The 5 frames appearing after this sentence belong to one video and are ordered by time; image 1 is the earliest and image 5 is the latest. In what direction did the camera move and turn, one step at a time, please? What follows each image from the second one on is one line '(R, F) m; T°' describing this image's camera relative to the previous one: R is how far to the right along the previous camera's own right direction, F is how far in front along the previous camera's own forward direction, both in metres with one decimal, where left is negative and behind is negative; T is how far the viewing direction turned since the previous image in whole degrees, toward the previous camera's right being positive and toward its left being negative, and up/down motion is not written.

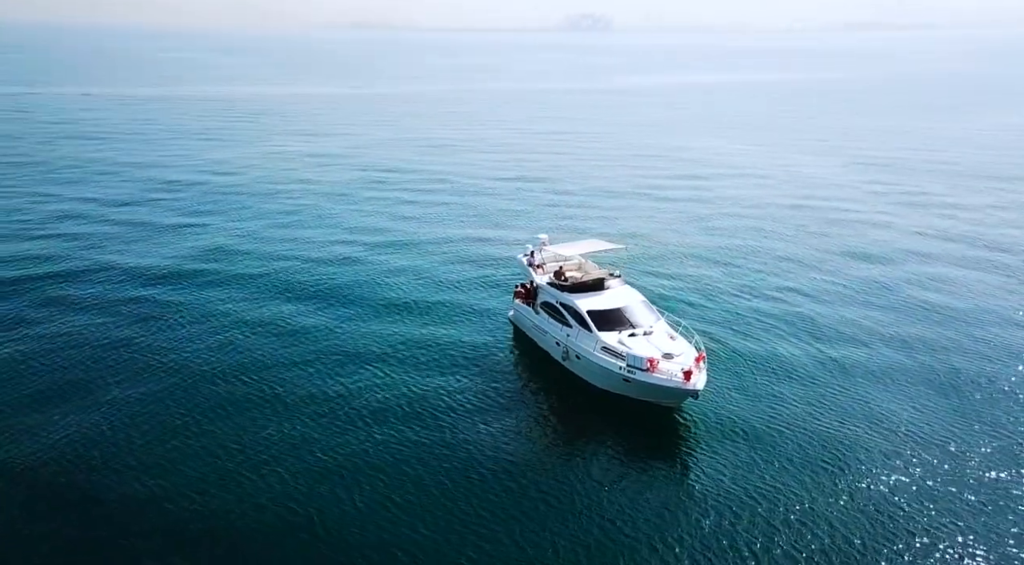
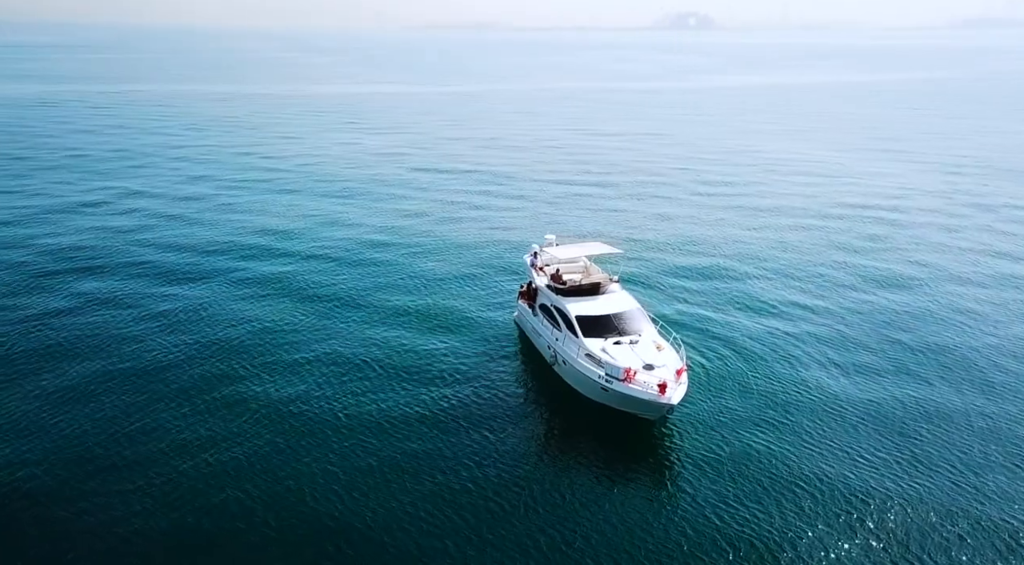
(+4.8, +1.0) m; -6°
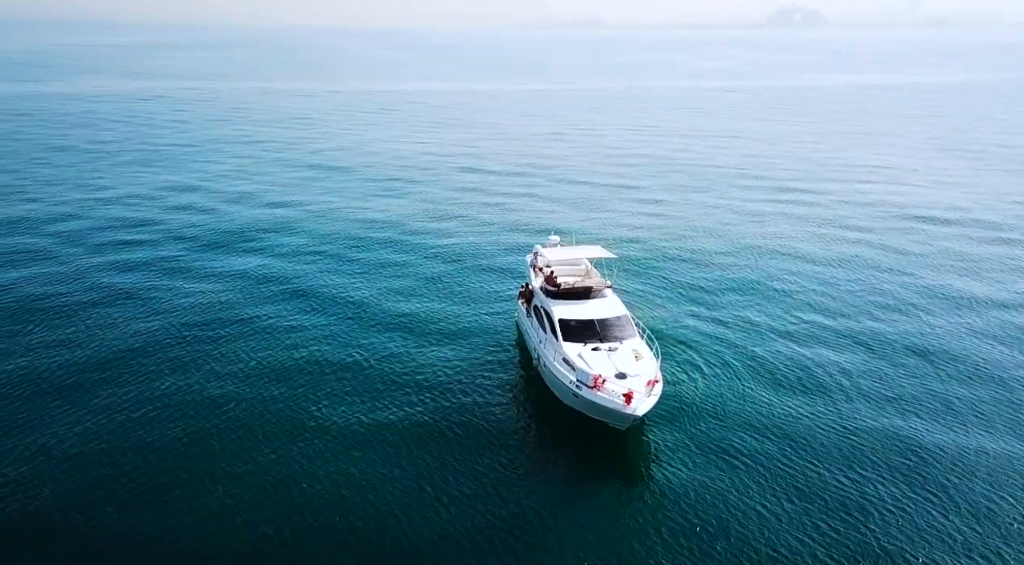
(+4.7, +0.6) m; -6°
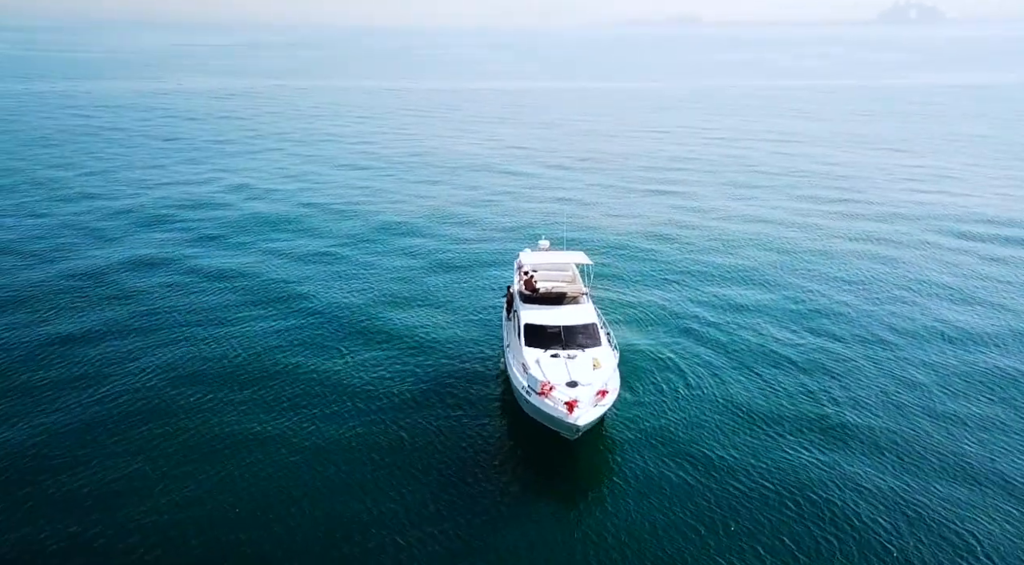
(+5.3, +0.1) m; -6°
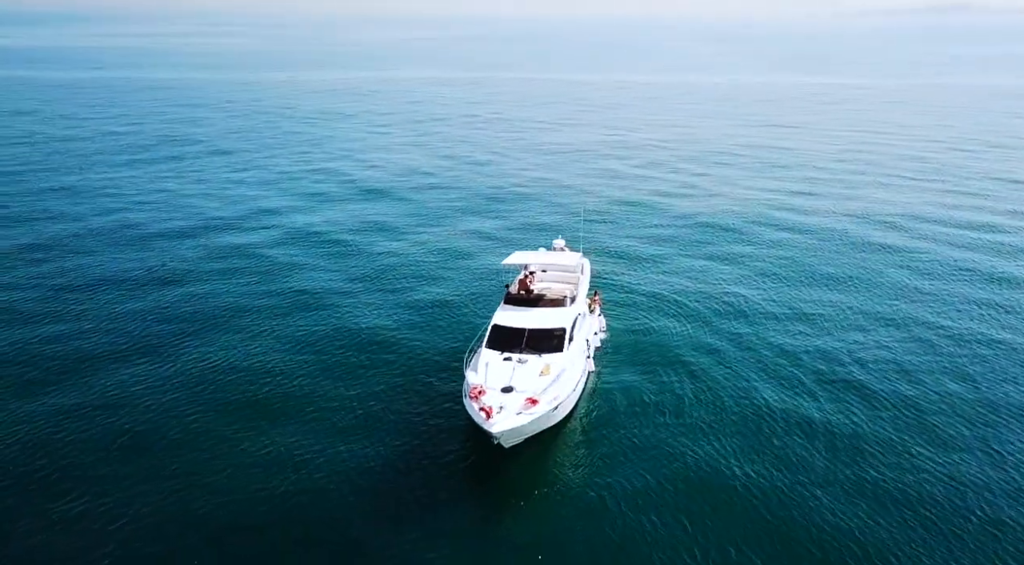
(+9.6, +1.8) m; -13°
